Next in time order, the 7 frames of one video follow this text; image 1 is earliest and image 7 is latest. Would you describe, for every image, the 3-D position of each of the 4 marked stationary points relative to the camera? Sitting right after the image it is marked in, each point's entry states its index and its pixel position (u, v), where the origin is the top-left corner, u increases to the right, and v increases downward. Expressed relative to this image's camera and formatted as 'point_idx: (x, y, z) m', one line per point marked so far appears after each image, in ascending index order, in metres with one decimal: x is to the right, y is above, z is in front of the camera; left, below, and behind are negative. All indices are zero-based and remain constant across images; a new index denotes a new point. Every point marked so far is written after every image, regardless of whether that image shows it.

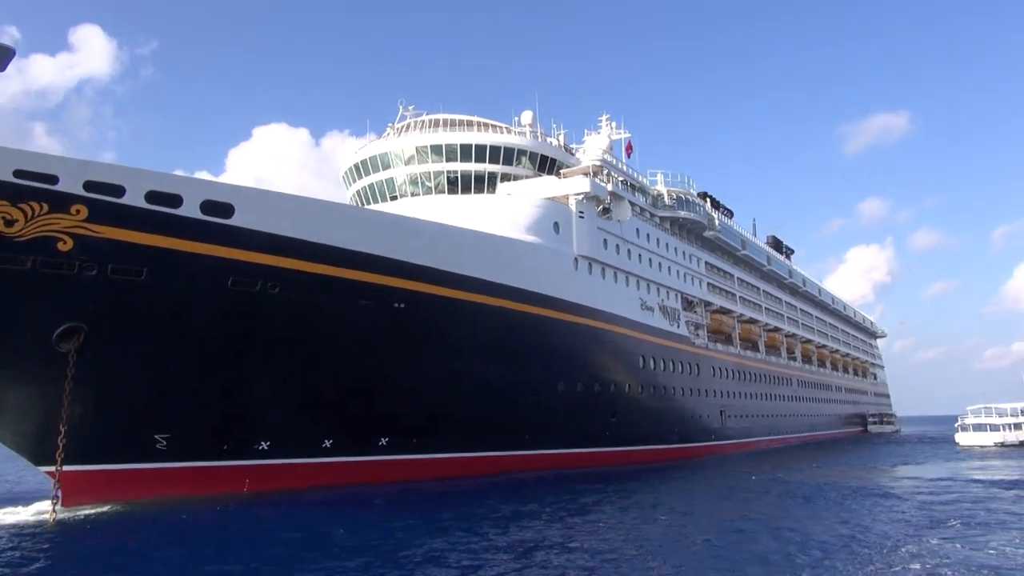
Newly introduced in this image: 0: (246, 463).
0: (-5.5, -3.6, +14.4) m
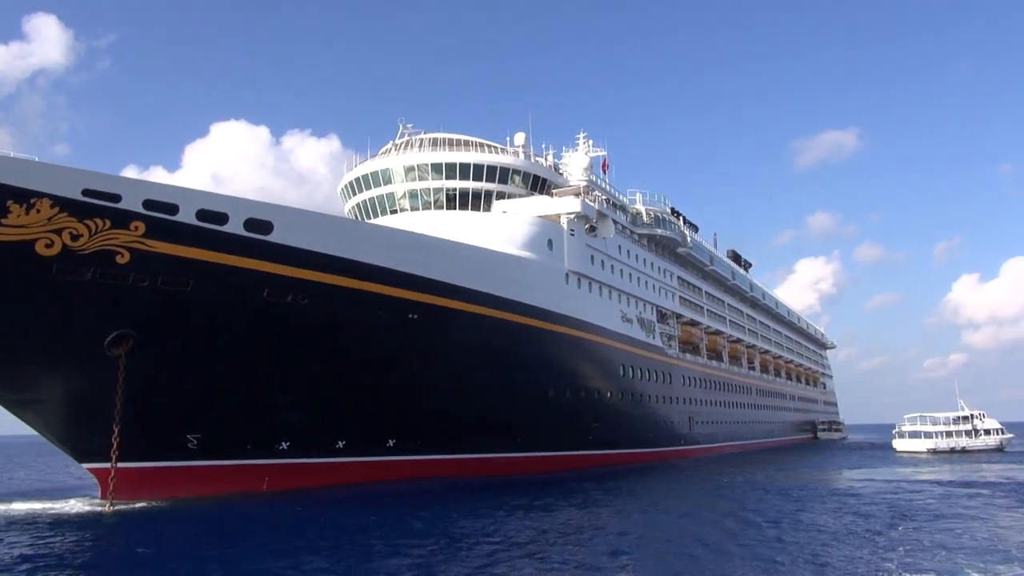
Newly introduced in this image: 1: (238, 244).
0: (-5.4, -3.8, +15.4) m
1: (-5.2, +0.8, +13.6) m
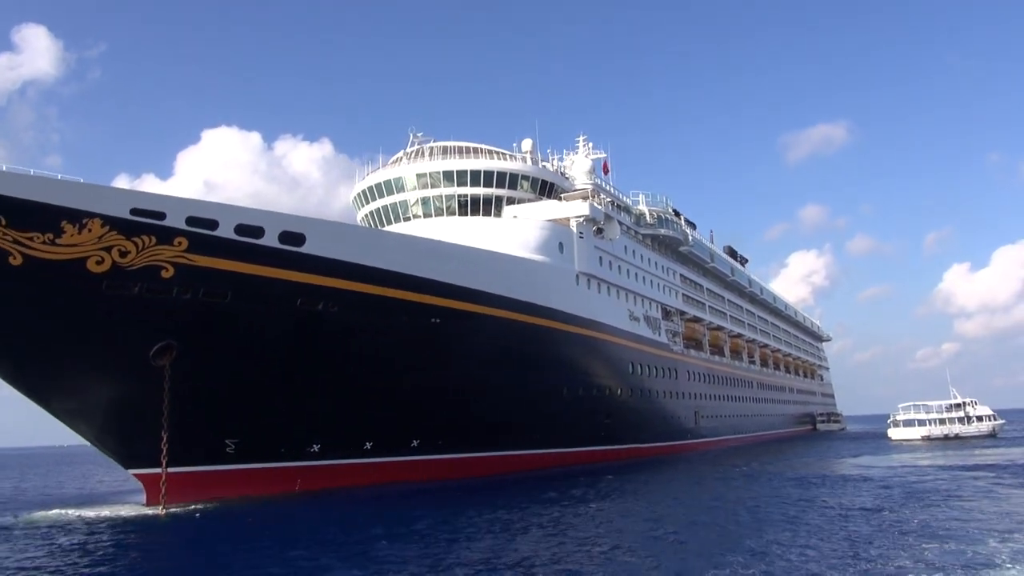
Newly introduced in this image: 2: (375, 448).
0: (-4.8, -4.0, +16.0) m
1: (-4.8, +0.6, +14.2) m
2: (-3.3, -3.9, +17.0) m
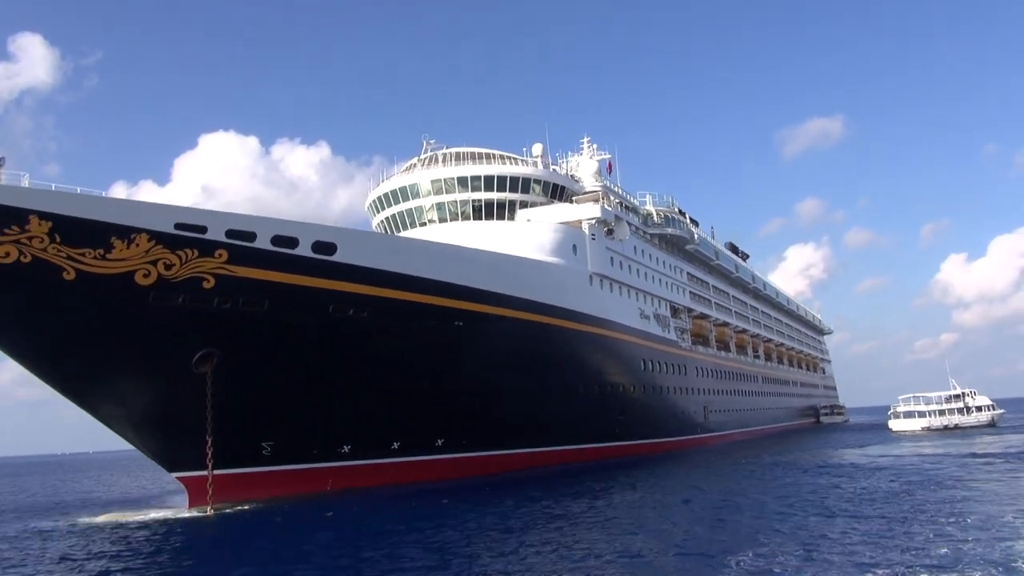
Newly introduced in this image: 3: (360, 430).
0: (-4.2, -4.1, +16.6) m
1: (-4.3, +0.5, +14.8) m
2: (-2.7, -4.0, +17.6) m
3: (-3.5, -3.3, +16.6) m
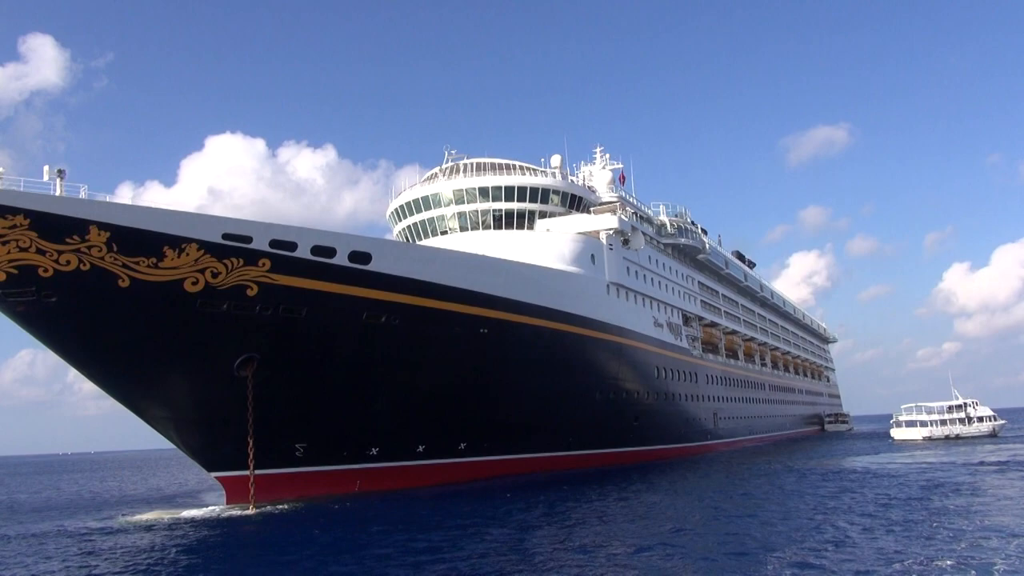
0: (-3.7, -4.3, +17.1) m
1: (-3.7, +0.3, +15.4) m
2: (-2.2, -4.2, +18.1) m
3: (-3.0, -3.5, +17.2) m
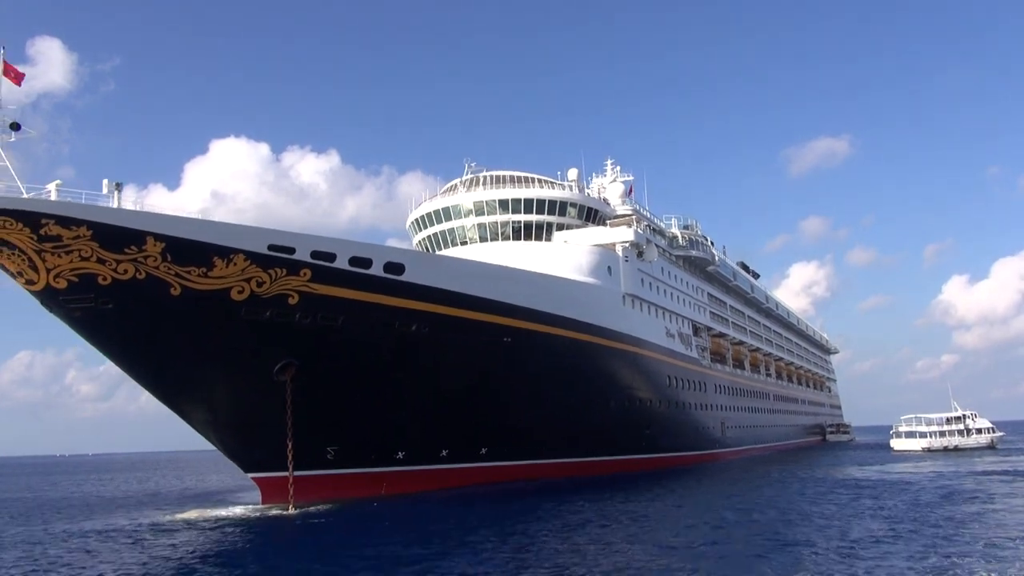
0: (-3.1, -4.5, +17.7) m
1: (-3.1, +0.1, +16.0) m
2: (-1.6, -4.4, +18.7) m
3: (-2.4, -3.7, +17.7) m
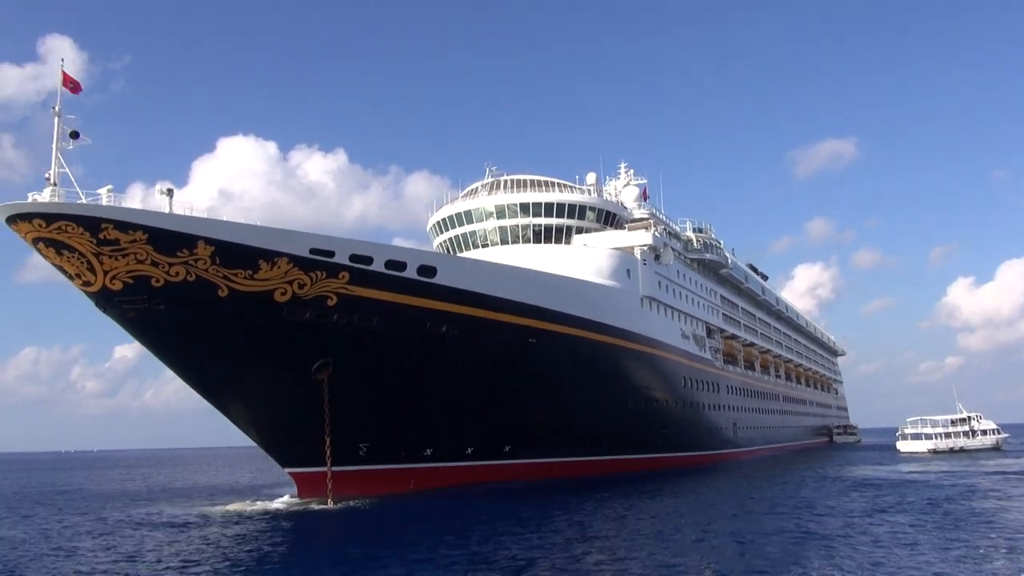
0: (-2.5, -4.6, +18.3) m
1: (-2.4, +0.1, +16.6) m
2: (-1.0, -4.5, +19.3) m
3: (-1.8, -3.8, +18.3) m
